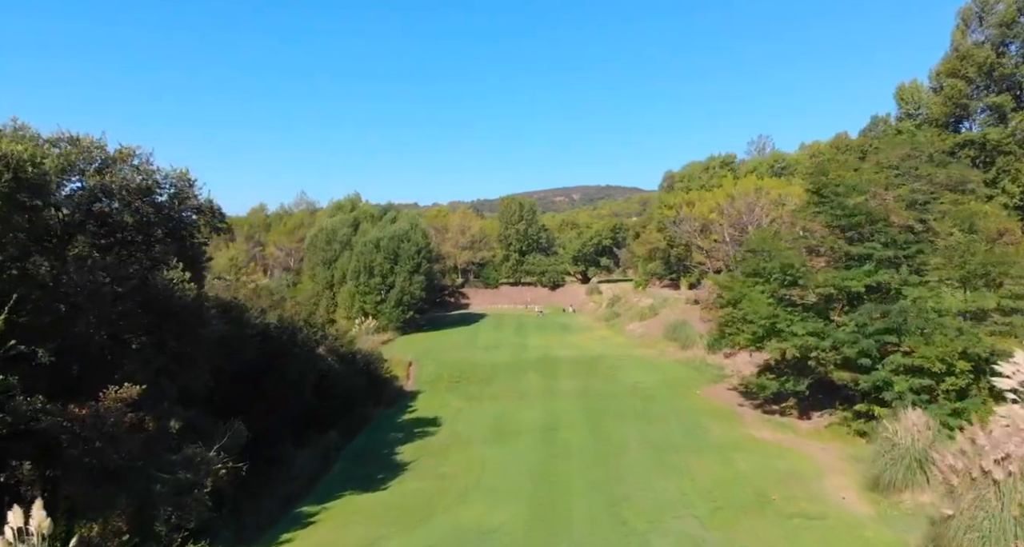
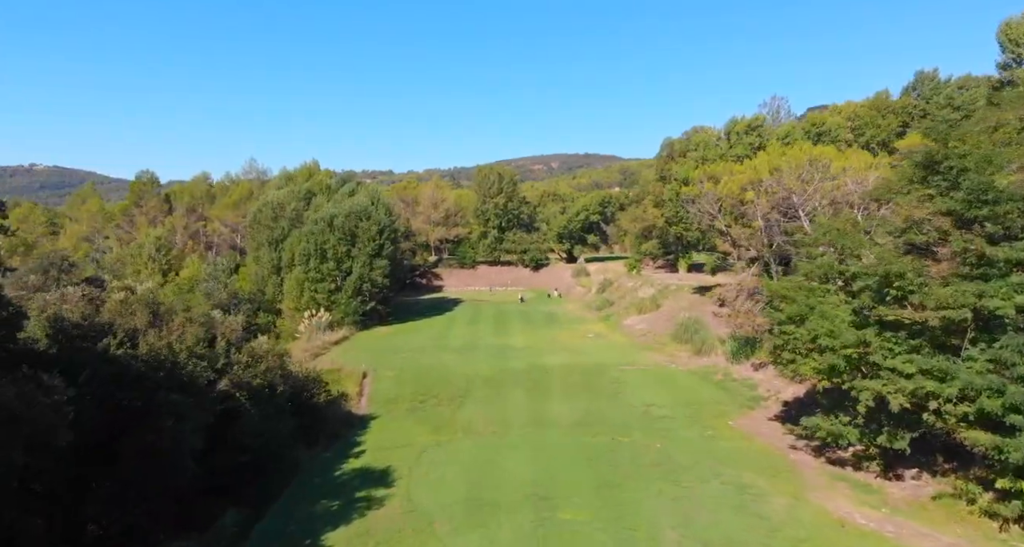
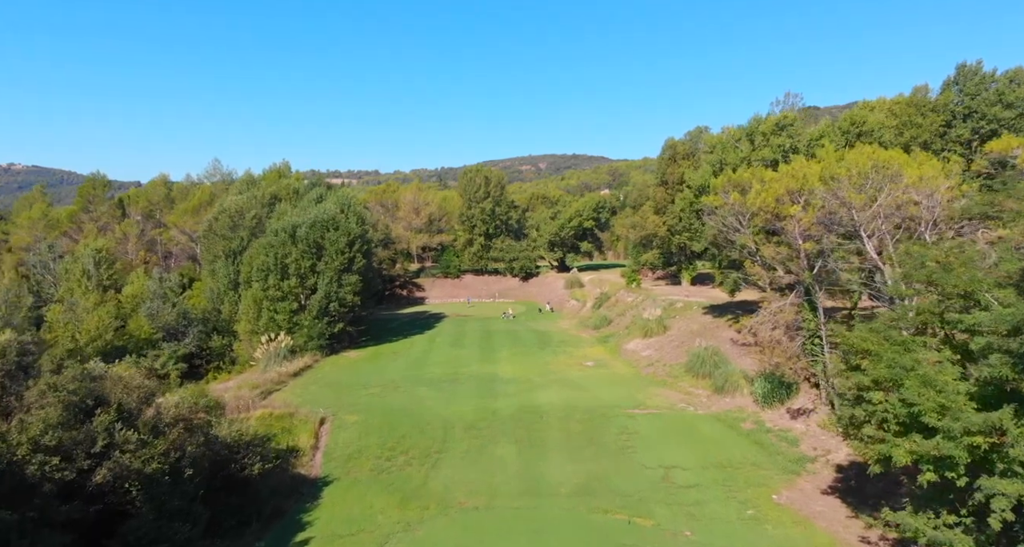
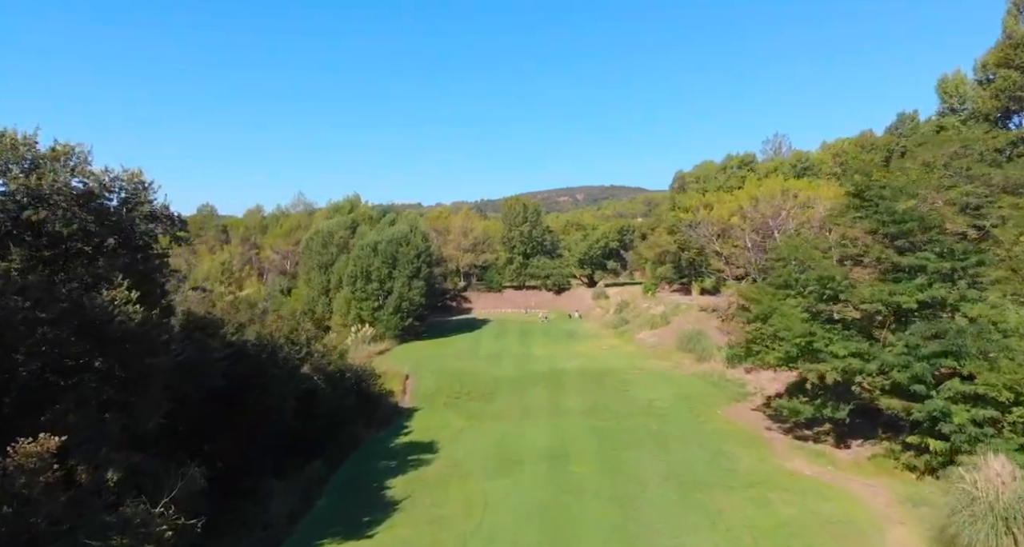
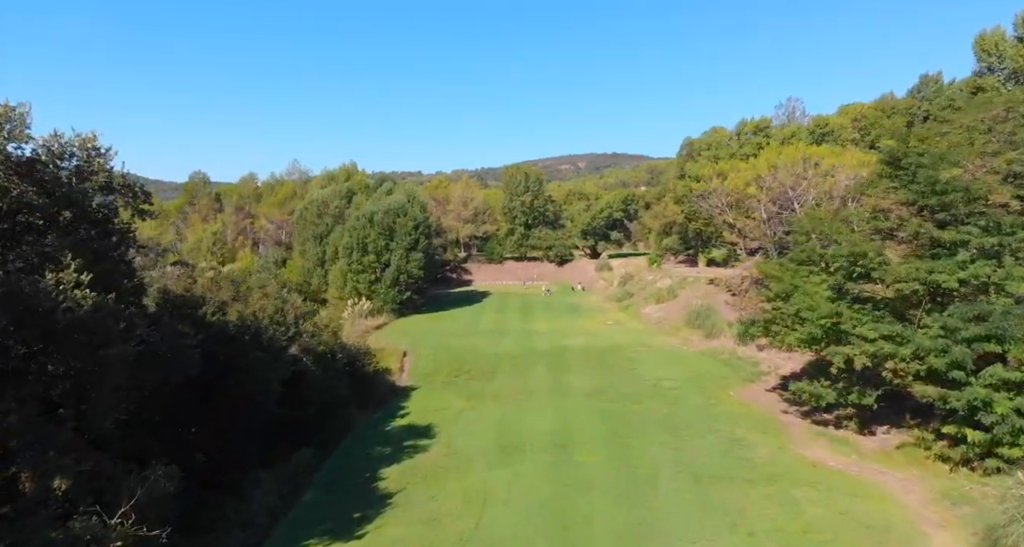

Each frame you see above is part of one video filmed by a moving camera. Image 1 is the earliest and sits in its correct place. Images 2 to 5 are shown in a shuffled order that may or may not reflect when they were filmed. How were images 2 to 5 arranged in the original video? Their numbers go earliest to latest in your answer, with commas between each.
4, 5, 2, 3
